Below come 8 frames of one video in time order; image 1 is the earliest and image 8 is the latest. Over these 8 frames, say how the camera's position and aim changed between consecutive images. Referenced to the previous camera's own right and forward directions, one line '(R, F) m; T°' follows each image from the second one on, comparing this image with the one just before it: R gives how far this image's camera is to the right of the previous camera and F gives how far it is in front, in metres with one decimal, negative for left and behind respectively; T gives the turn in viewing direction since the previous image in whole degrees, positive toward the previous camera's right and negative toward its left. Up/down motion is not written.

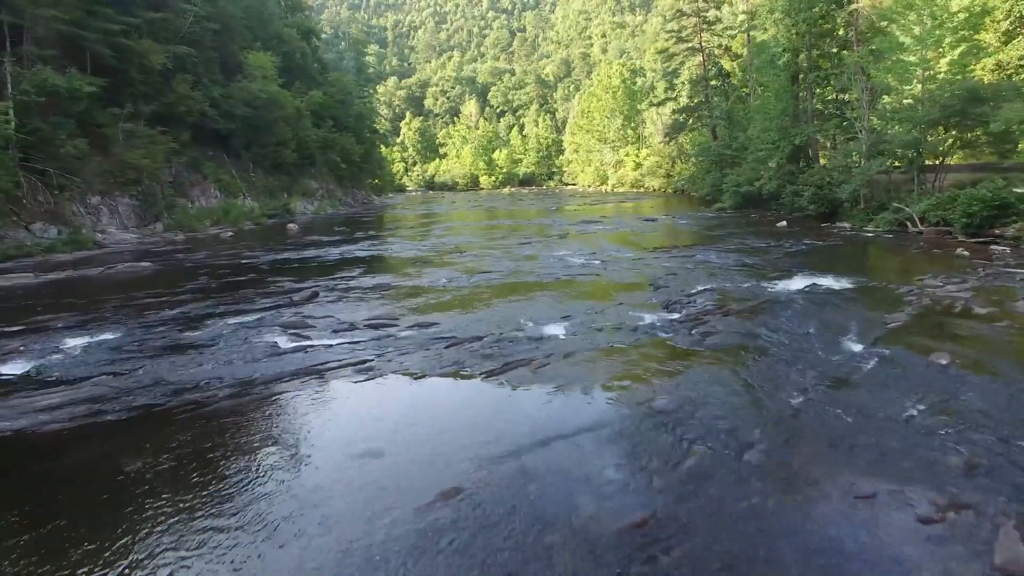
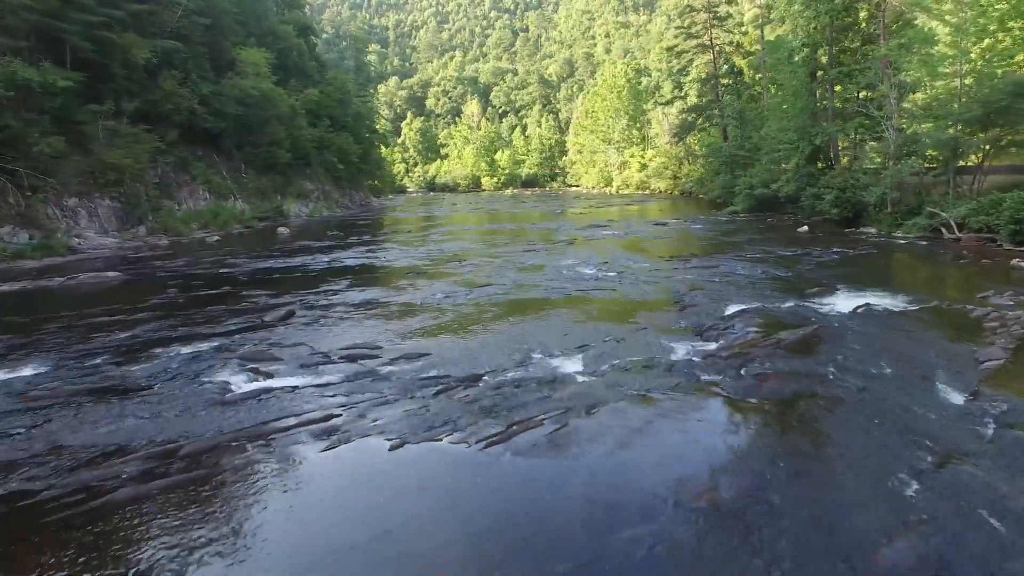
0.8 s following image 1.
(0.0, +1.7) m; 0°
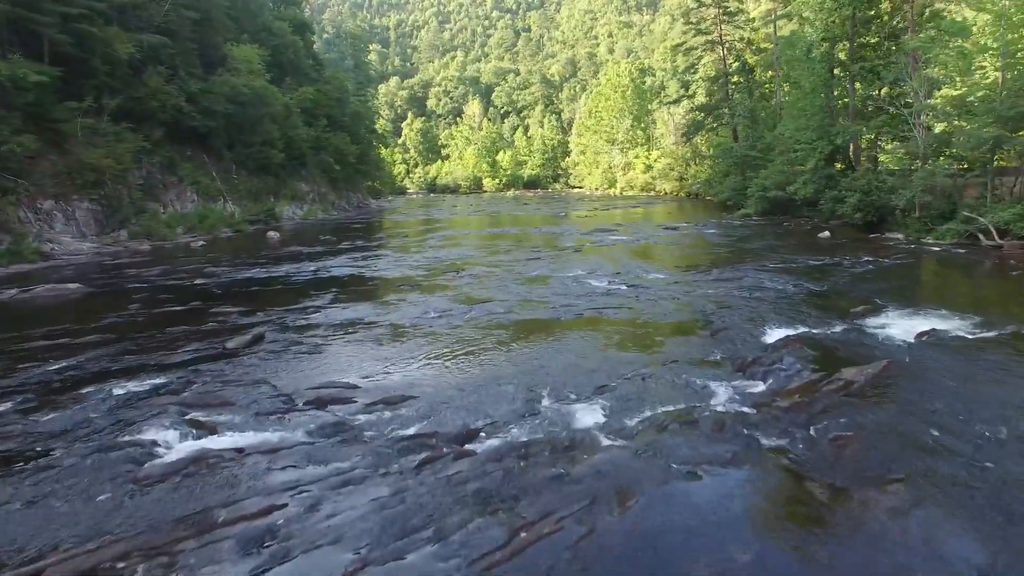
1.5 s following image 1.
(0.0, +1.6) m; 0°
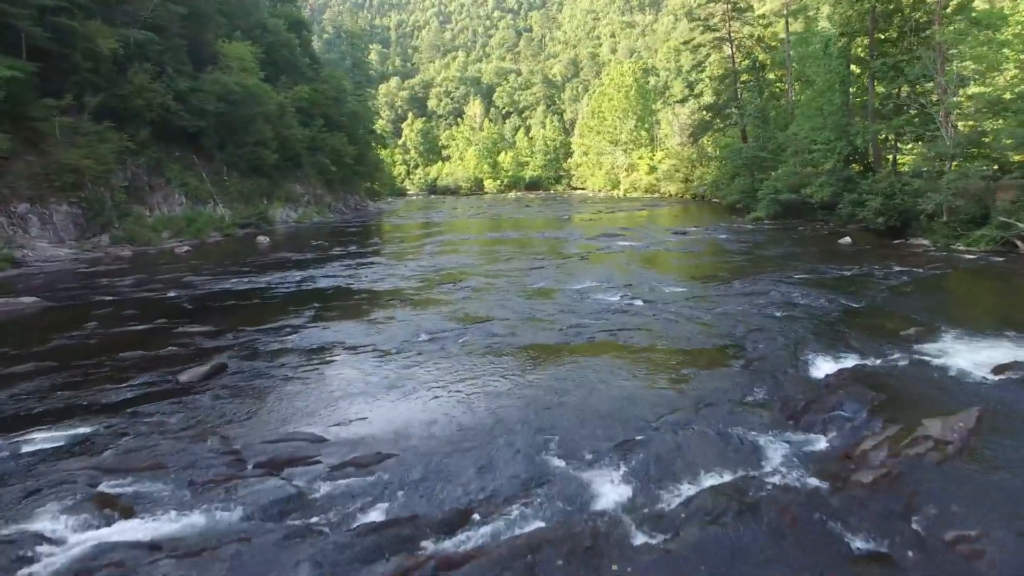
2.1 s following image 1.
(0.0, +1.4) m; 0°
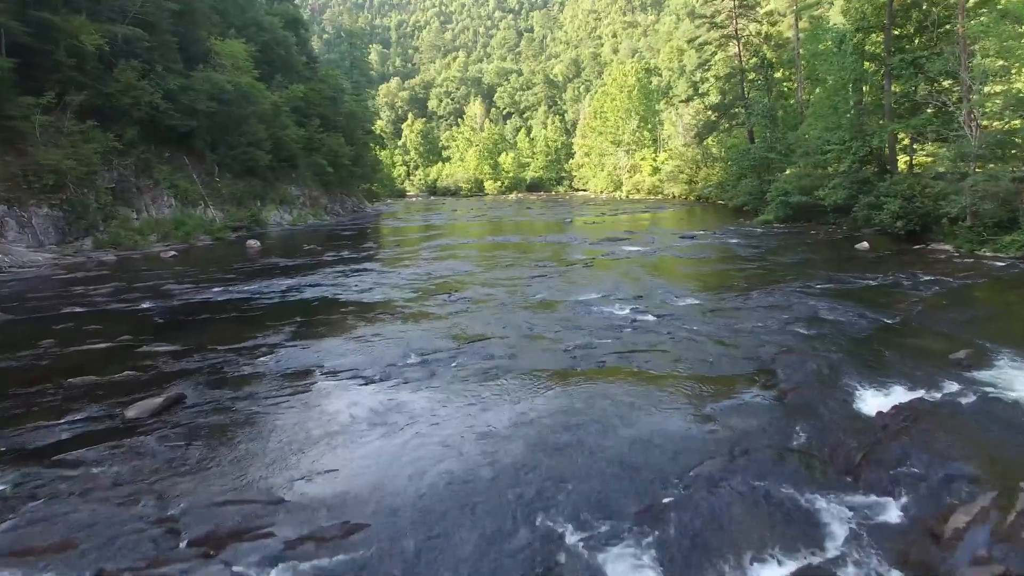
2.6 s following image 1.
(0.0, +1.1) m; 0°
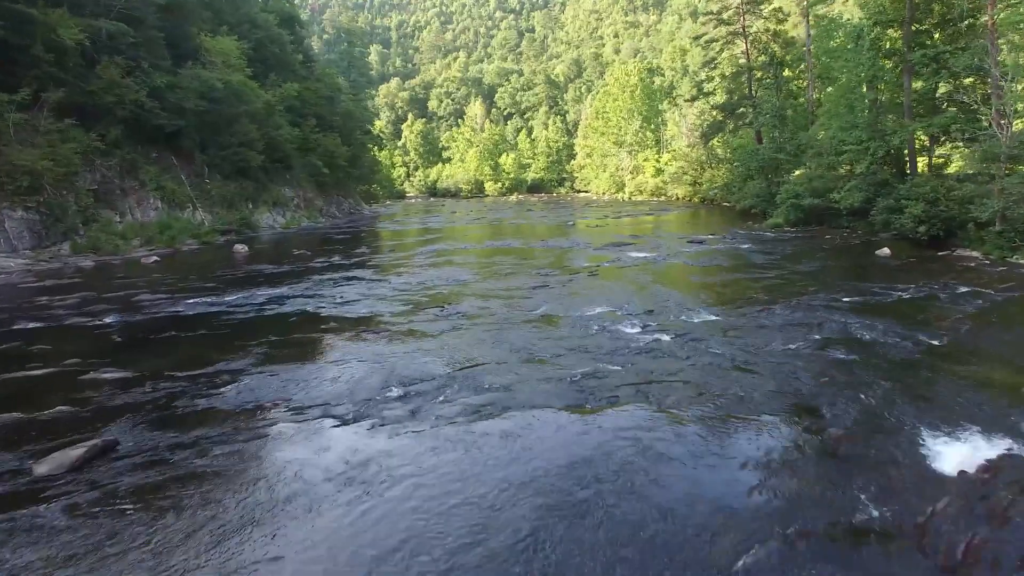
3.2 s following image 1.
(0.0, +1.2) m; 0°
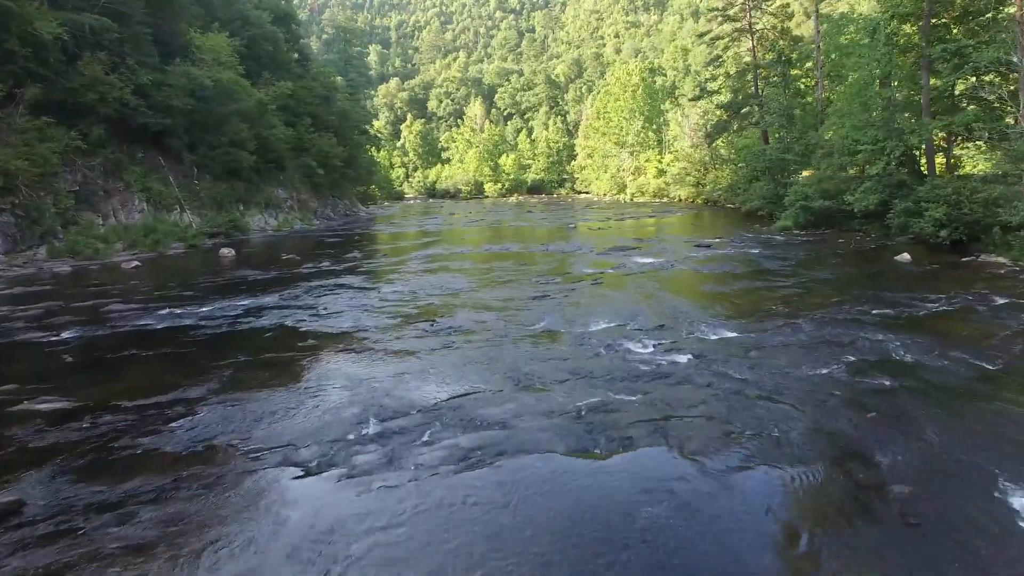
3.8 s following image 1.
(0.0, +1.1) m; 0°
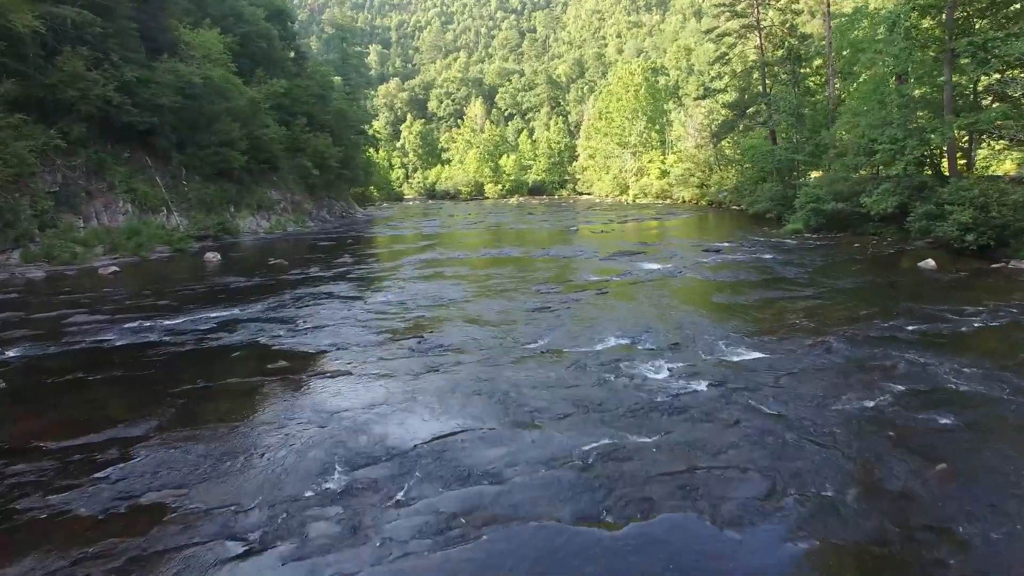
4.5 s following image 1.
(+0.1, +1.2) m; 0°
